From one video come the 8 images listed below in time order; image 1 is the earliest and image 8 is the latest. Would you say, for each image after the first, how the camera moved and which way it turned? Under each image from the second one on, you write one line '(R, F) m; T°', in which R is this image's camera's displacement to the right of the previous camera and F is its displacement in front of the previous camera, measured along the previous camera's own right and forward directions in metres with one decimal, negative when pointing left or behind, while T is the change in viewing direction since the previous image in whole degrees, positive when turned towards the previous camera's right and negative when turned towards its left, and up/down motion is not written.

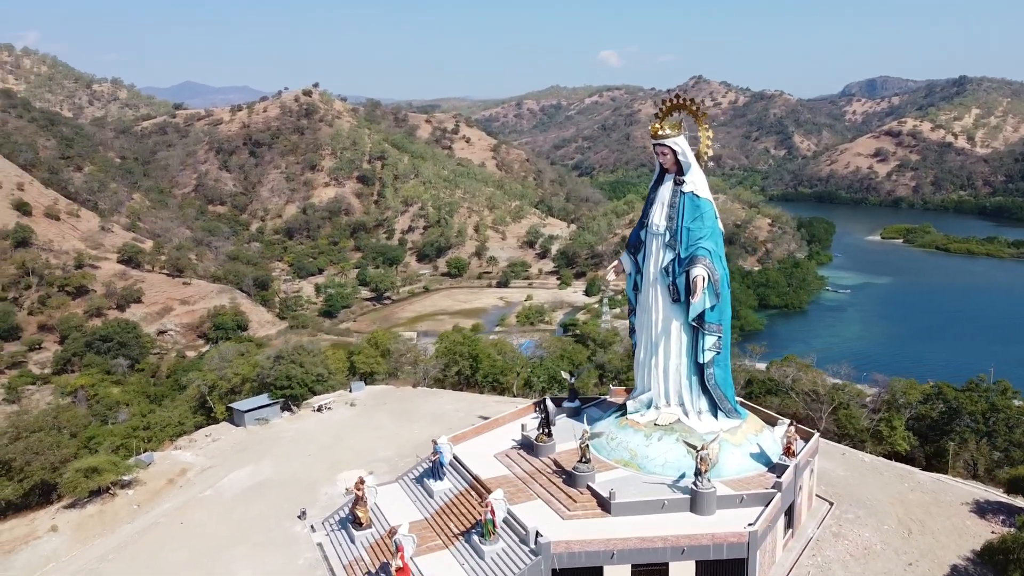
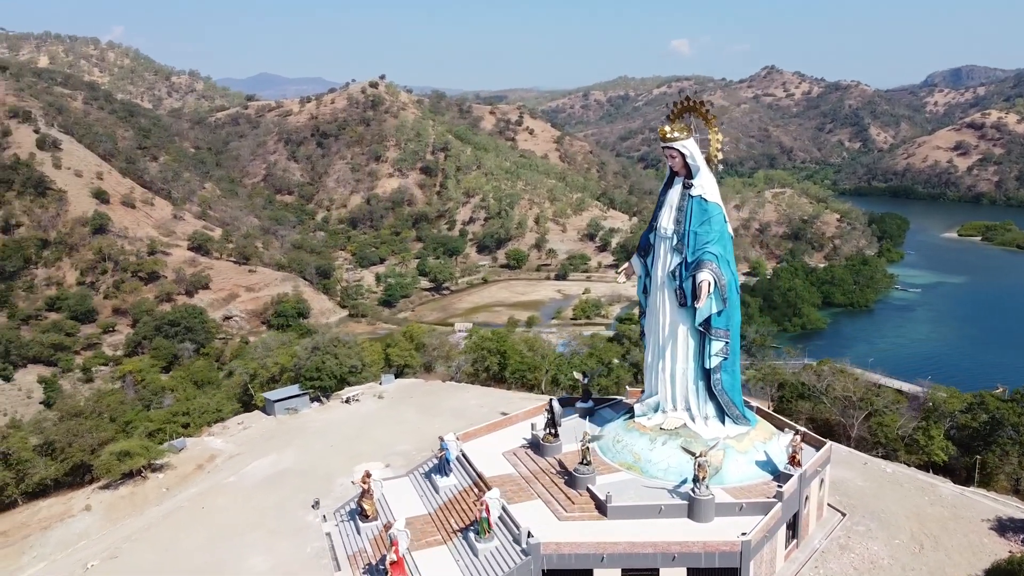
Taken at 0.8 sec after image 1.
(+1.0, -0.1) m; -5°
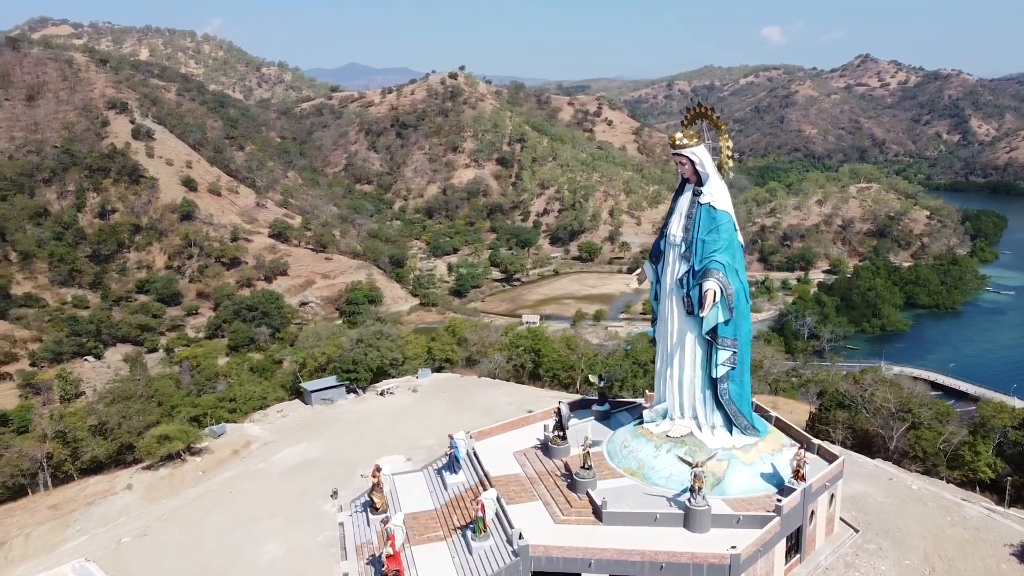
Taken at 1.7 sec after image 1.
(+1.3, -0.1) m; -6°
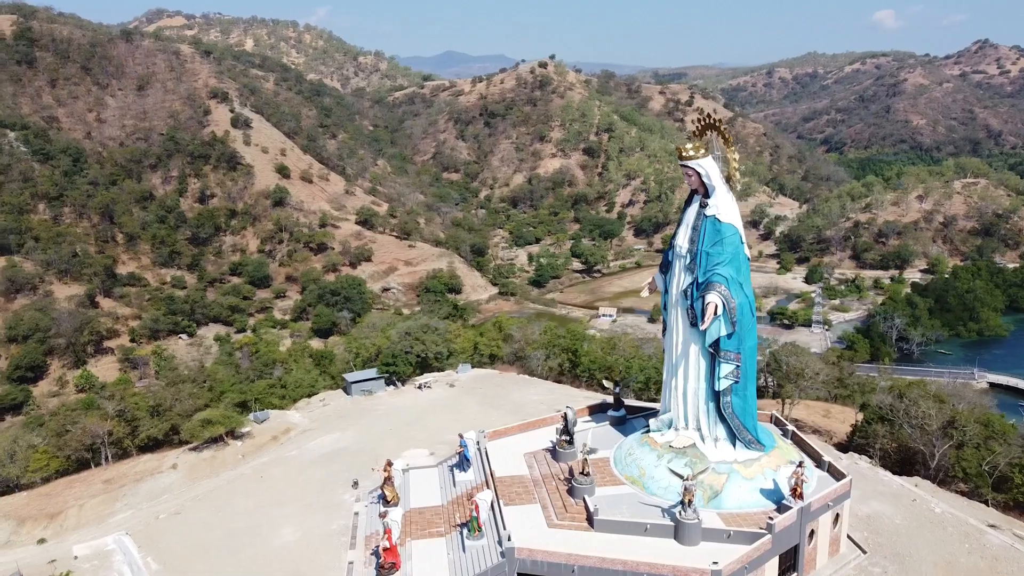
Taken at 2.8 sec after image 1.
(+1.5, -0.2) m; -6°
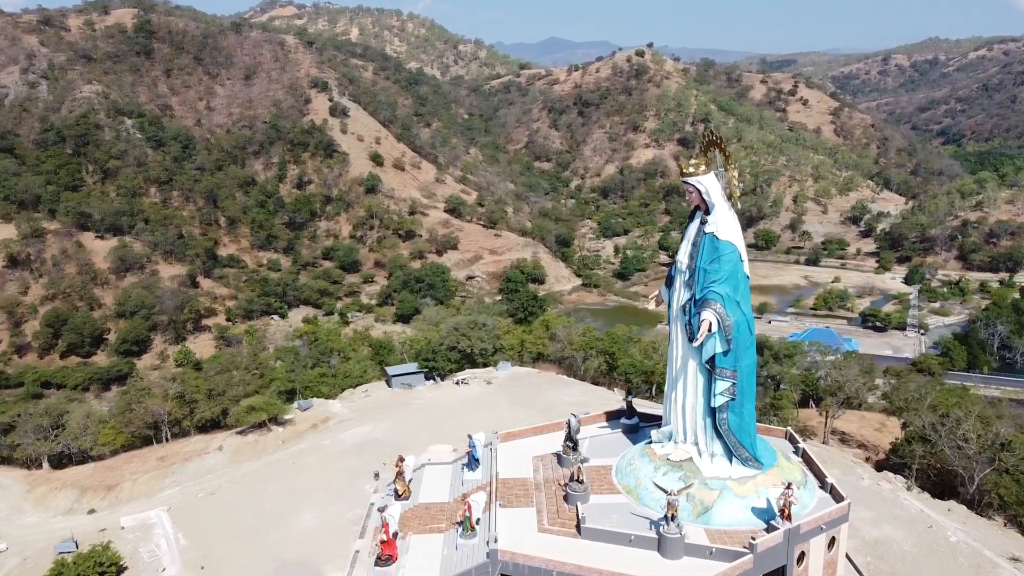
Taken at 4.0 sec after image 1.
(+1.7, -0.3) m; -7°
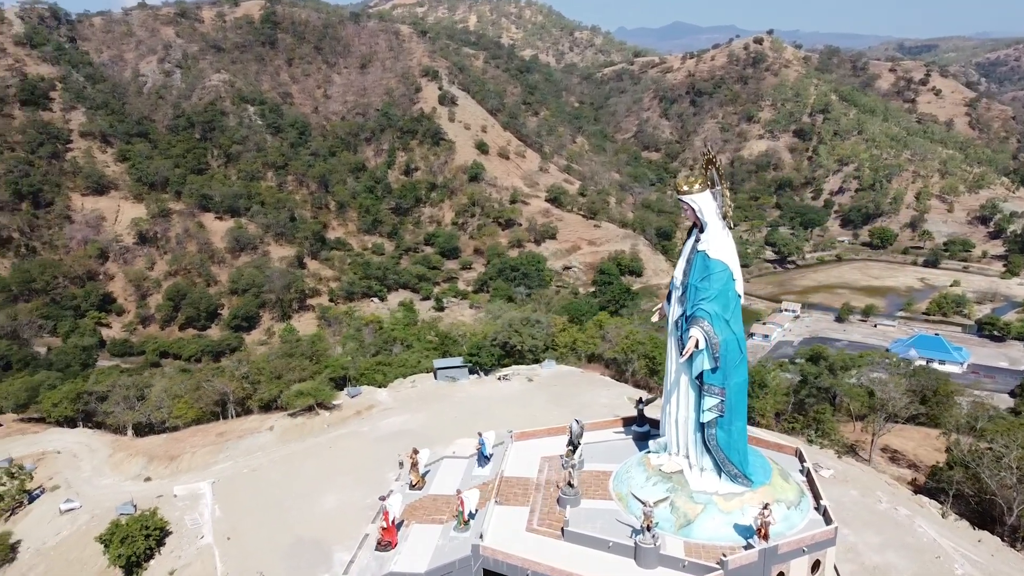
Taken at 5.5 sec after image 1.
(+2.1, -0.5) m; -8°
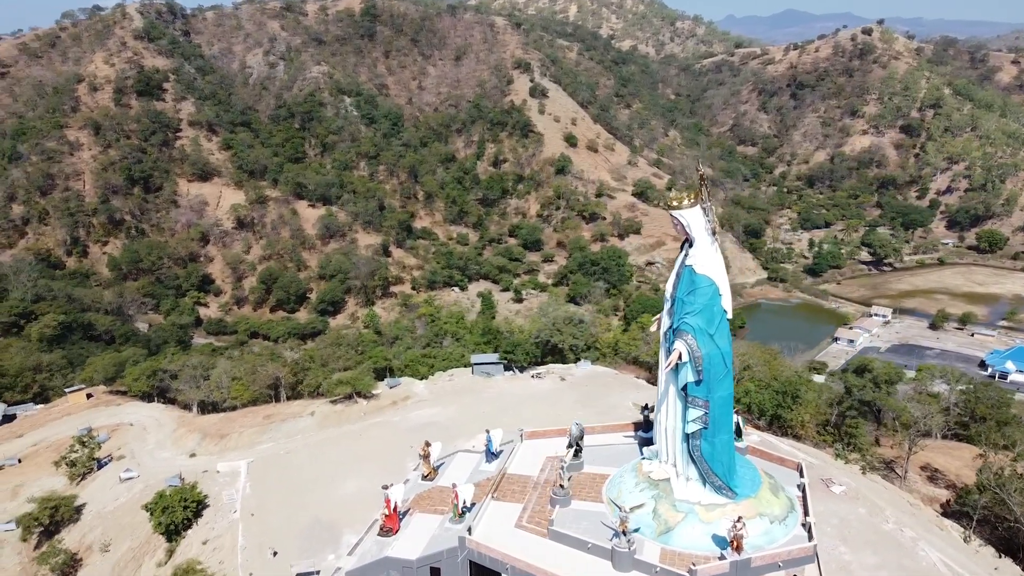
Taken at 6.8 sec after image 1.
(+1.8, -0.5) m; -7°
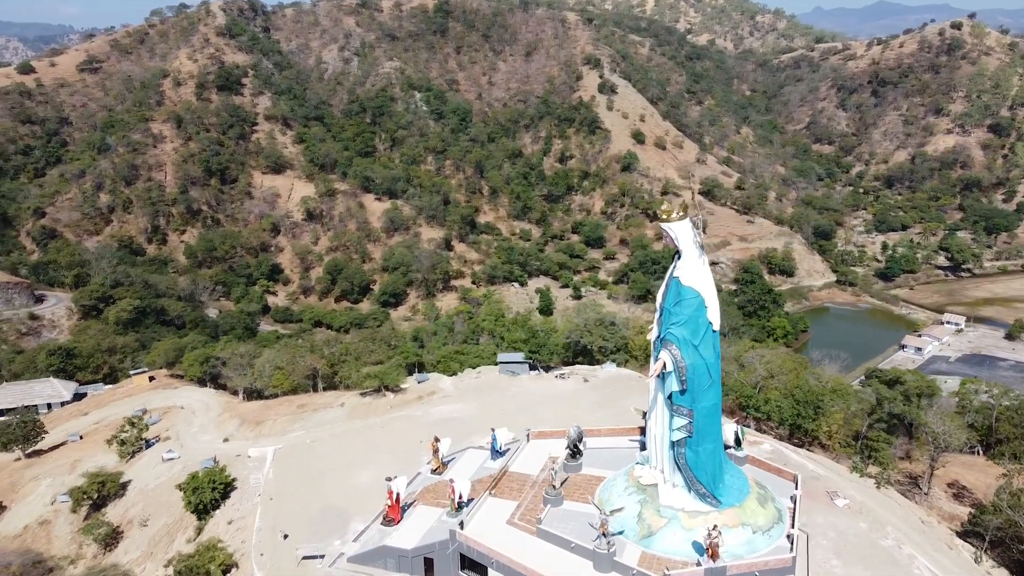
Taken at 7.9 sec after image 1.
(+1.5, -0.5) m; -5°
